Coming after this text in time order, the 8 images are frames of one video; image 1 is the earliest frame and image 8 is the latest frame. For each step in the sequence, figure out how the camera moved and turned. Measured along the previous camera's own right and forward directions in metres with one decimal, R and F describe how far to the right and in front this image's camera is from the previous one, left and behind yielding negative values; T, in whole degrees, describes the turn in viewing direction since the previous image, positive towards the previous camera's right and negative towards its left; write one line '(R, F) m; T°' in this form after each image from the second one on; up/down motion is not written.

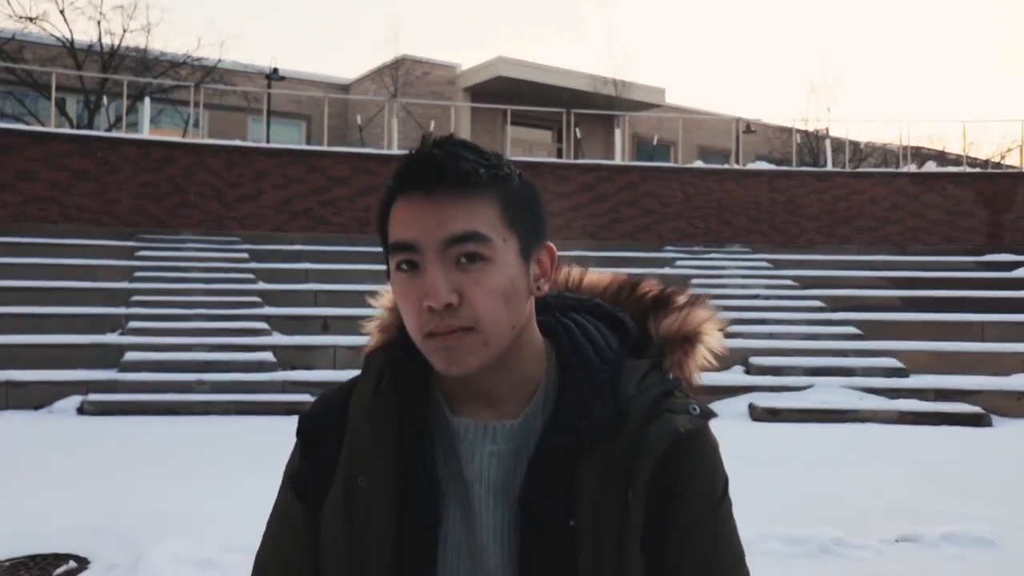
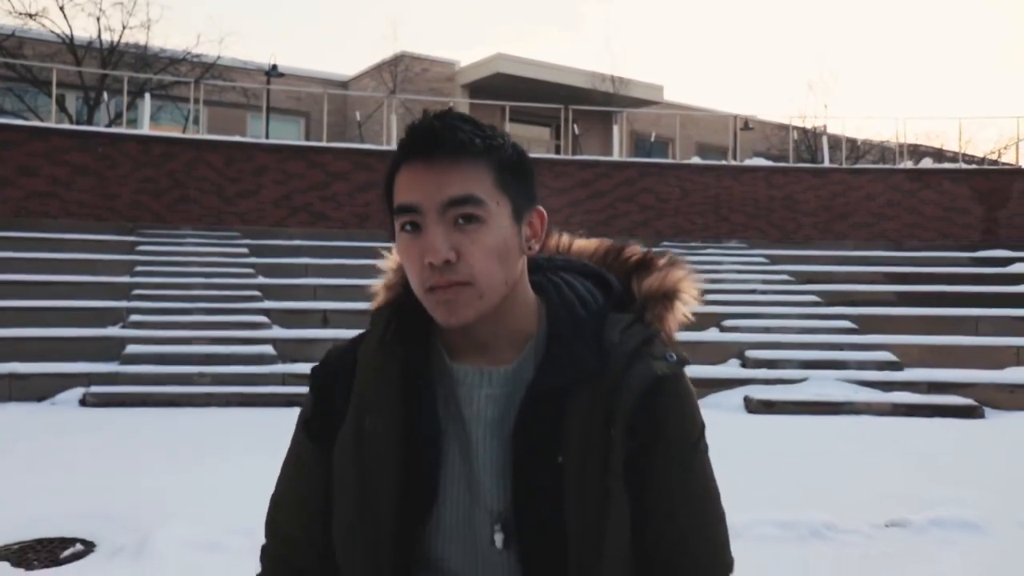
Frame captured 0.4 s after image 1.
(0.0, -0.1) m; 0°
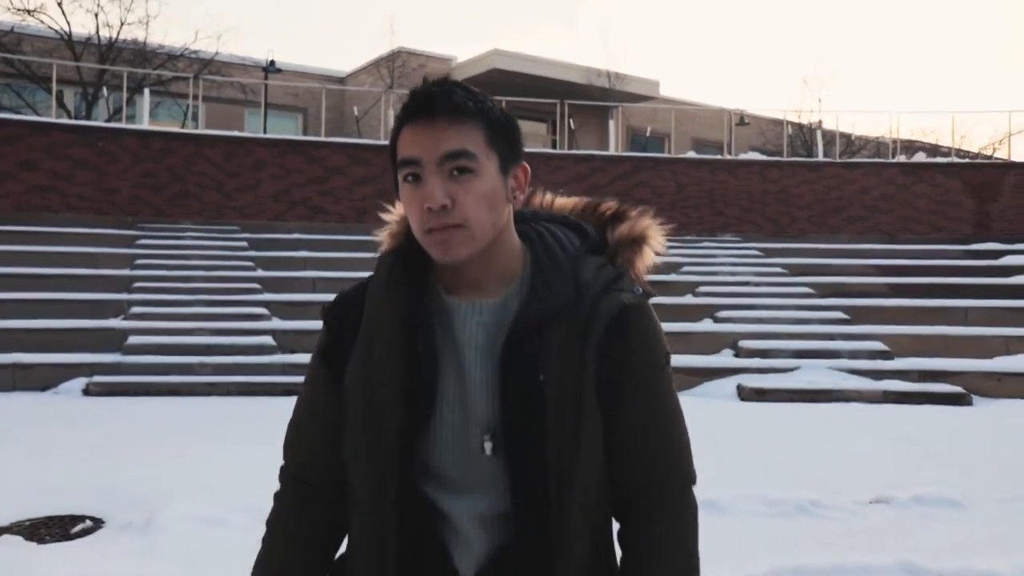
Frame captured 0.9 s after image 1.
(0.0, -0.1) m; 0°
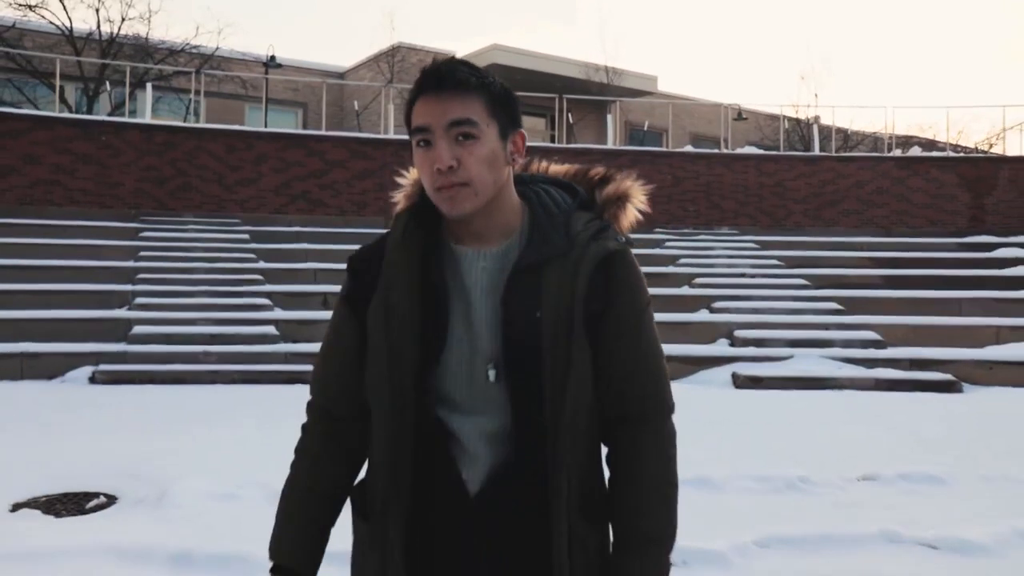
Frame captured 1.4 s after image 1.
(0.0, -0.2) m; 0°
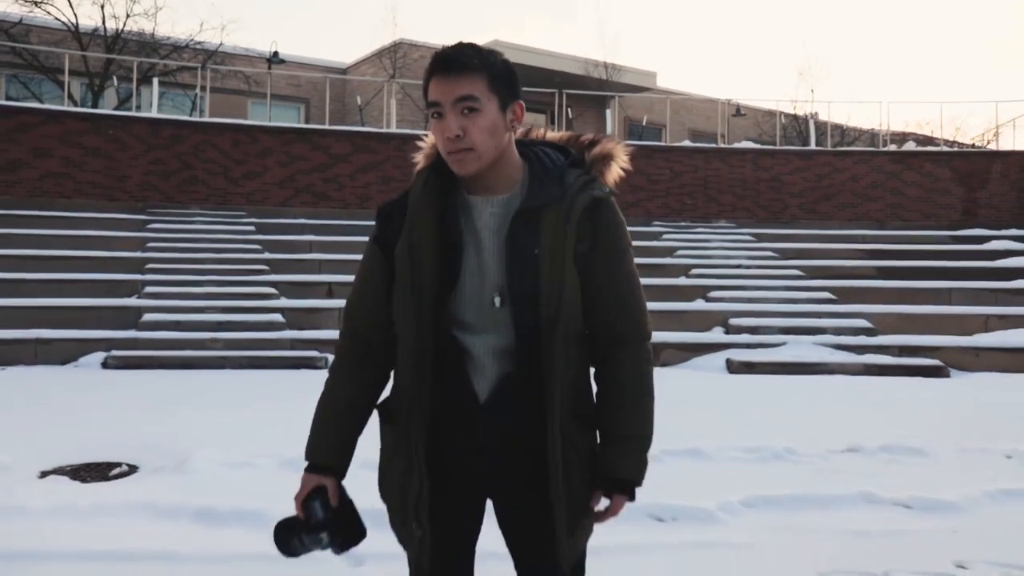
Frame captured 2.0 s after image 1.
(0.0, -0.3) m; 0°
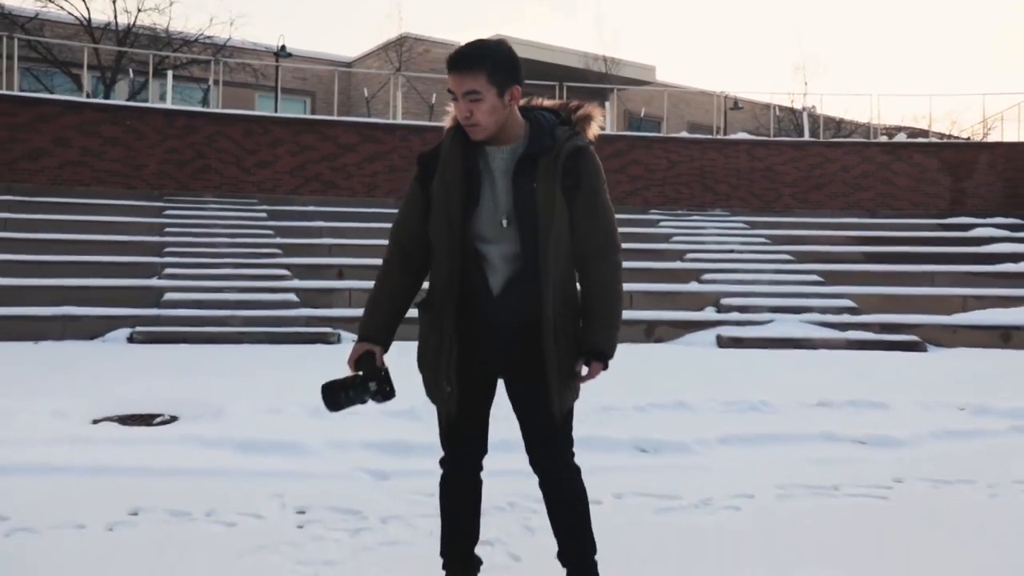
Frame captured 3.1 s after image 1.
(0.0, -0.6) m; 0°
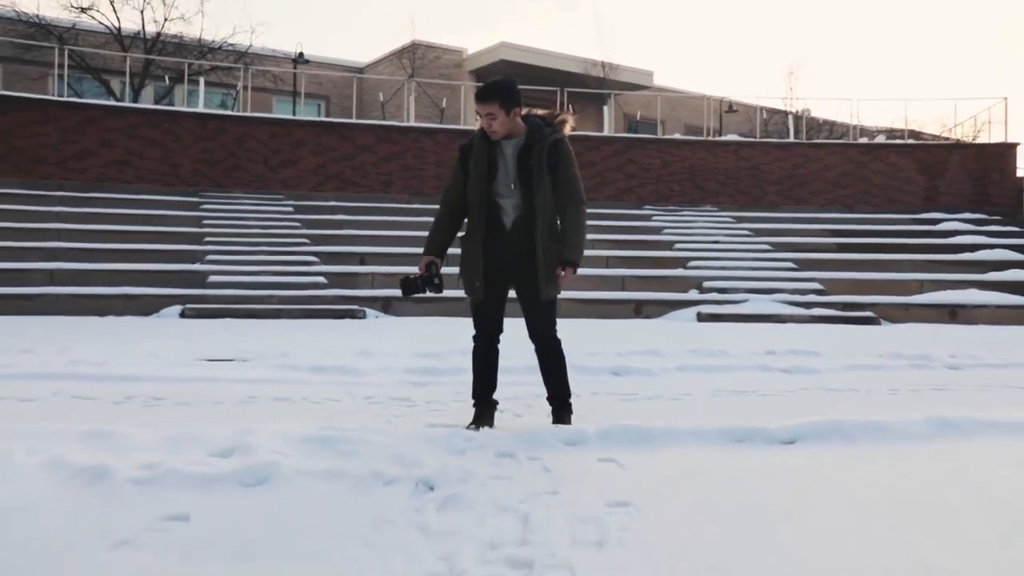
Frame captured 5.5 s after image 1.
(0.0, -1.4) m; 0°
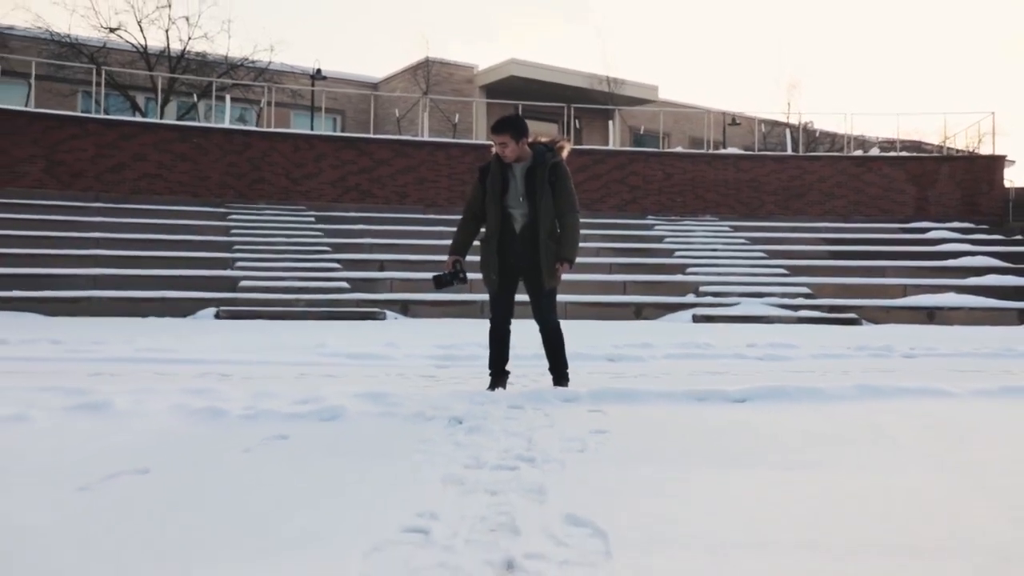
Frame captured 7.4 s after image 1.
(0.0, -0.9) m; -1°
